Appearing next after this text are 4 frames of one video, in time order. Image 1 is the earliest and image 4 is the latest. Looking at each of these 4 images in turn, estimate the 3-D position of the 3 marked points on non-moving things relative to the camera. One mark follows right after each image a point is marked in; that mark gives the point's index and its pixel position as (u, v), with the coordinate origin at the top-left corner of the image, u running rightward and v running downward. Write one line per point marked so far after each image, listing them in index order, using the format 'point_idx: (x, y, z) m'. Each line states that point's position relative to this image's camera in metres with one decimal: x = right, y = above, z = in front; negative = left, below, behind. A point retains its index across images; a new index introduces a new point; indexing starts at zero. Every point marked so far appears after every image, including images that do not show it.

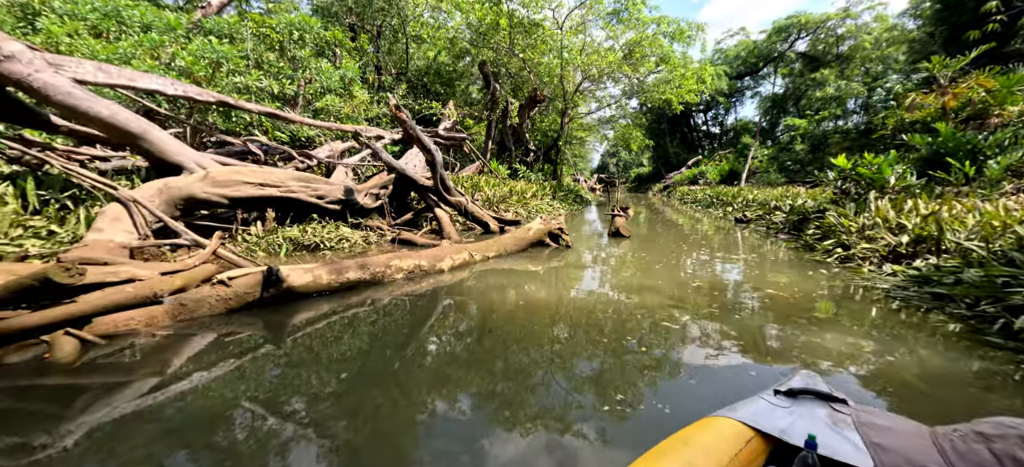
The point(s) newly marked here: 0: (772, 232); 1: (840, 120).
0: (+4.9, 0.0, +7.7) m
1: (+11.2, +3.8, +14.0) m
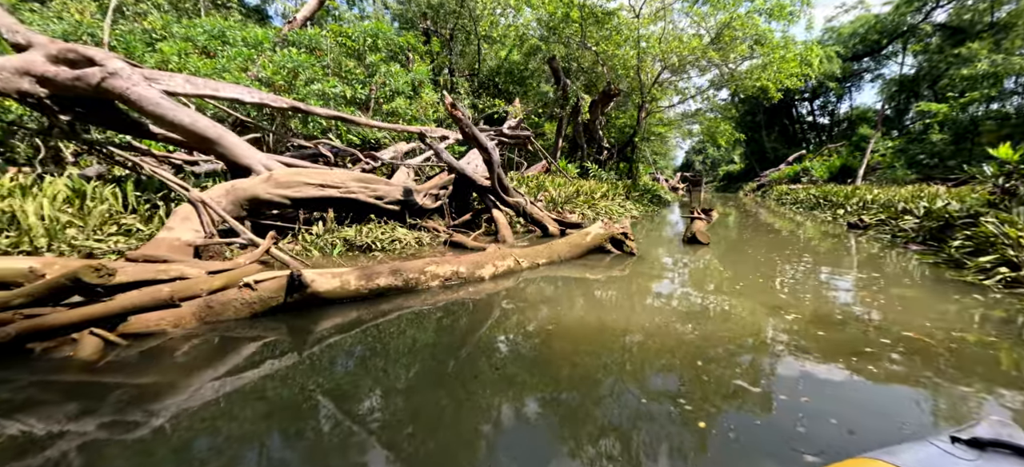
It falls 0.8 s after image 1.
0: (+5.9, -0.2, +6.3) m
1: (+13.3, +3.5, +11.4) m
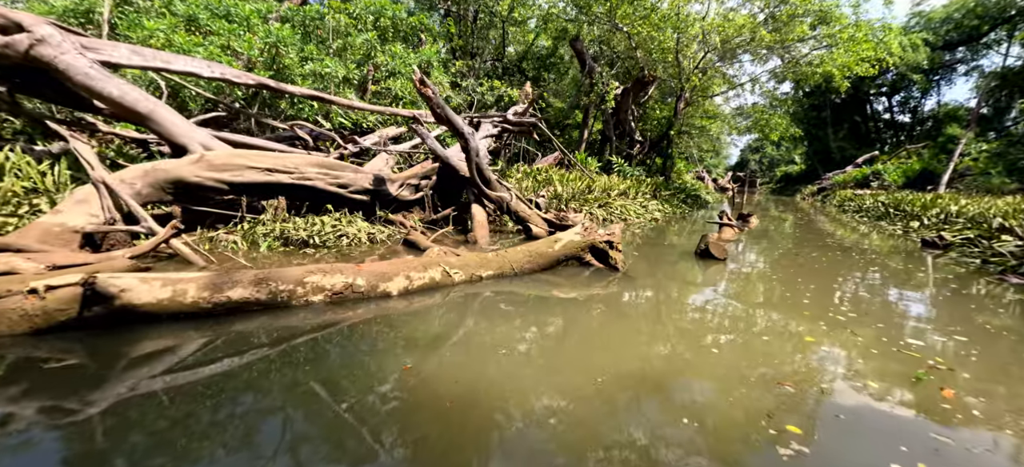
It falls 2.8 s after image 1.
0: (+5.7, -0.4, +4.9) m
1: (+13.7, +3.0, +9.1) m
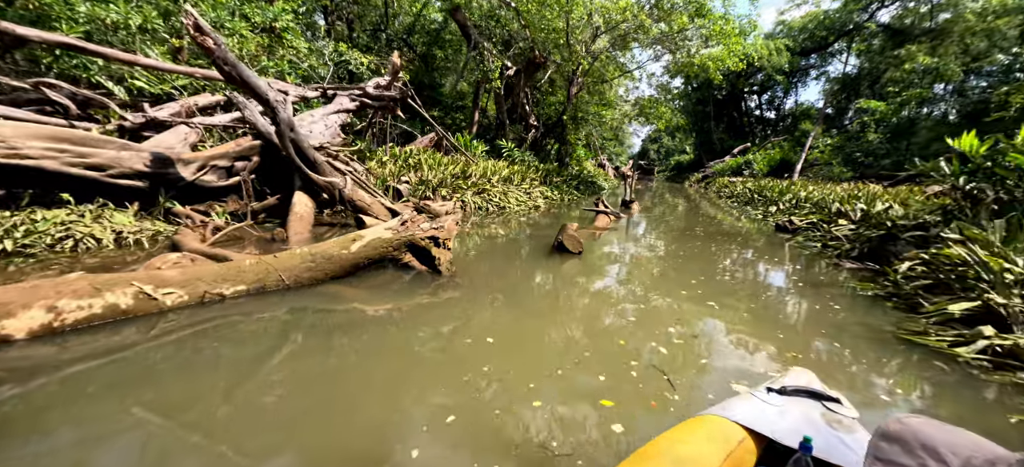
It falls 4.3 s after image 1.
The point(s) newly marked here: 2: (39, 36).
0: (+3.9, -0.3, +5.1) m
1: (+10.9, +3.4, +10.7) m
2: (-4.5, +1.9, +3.8) m
